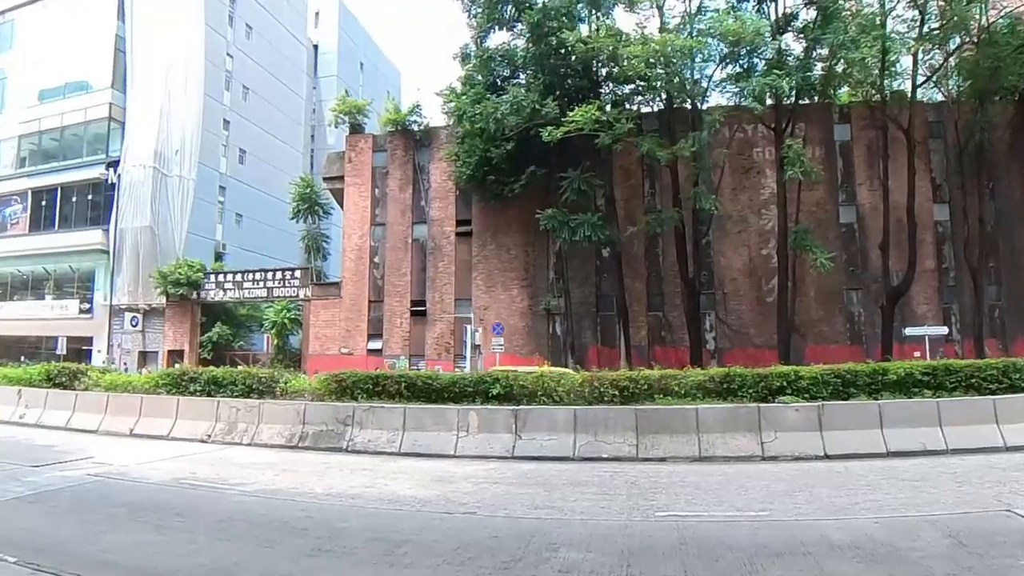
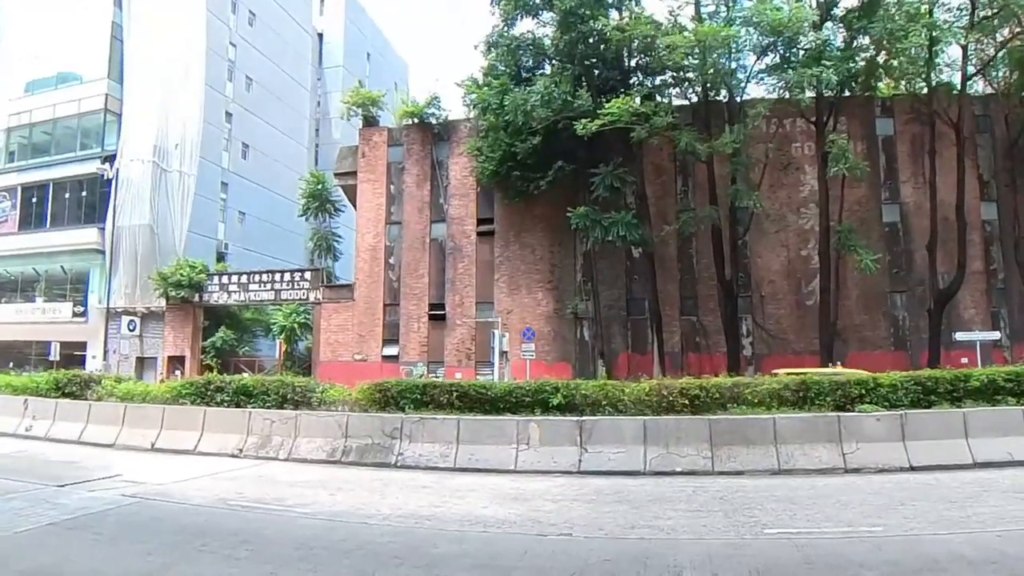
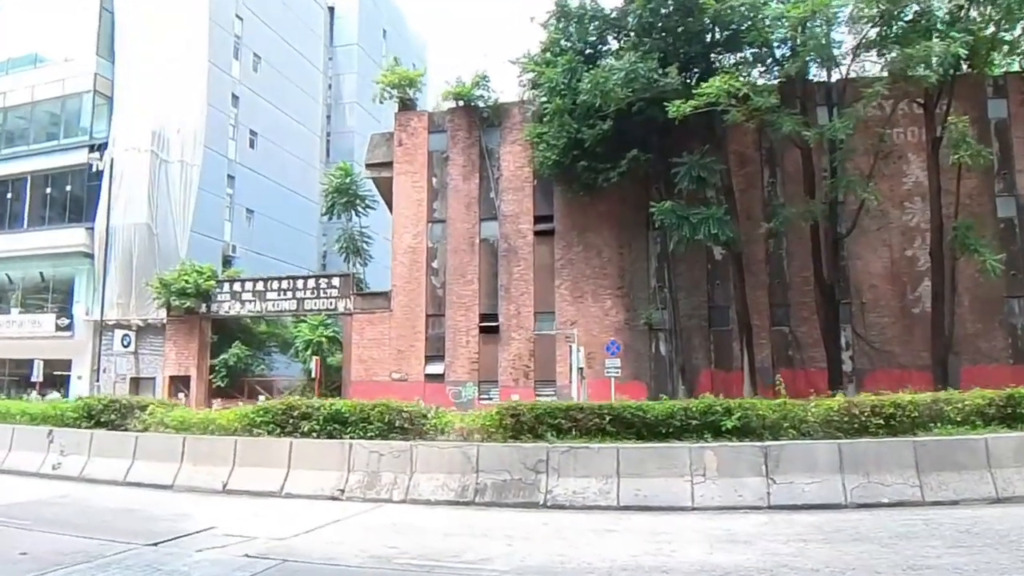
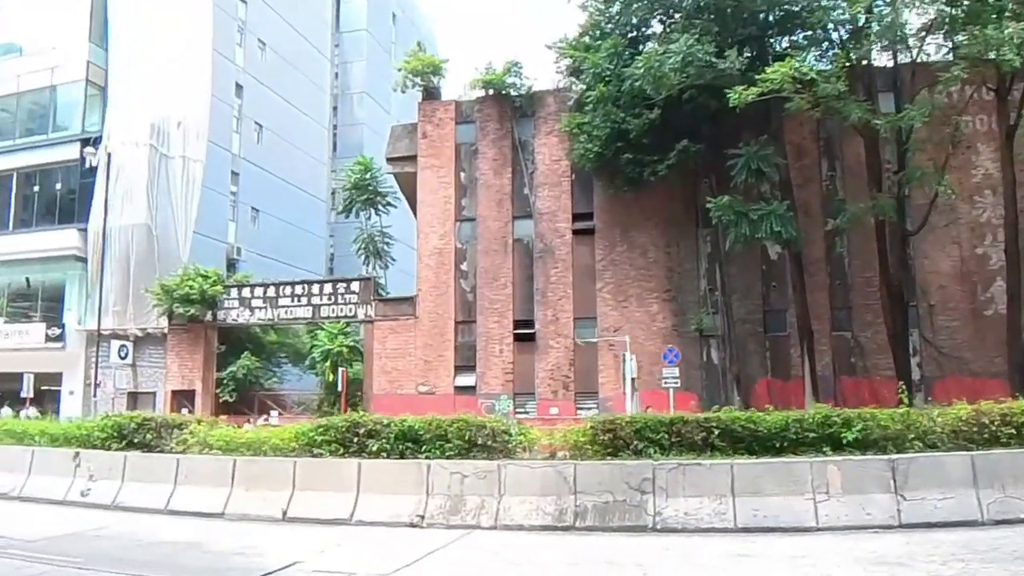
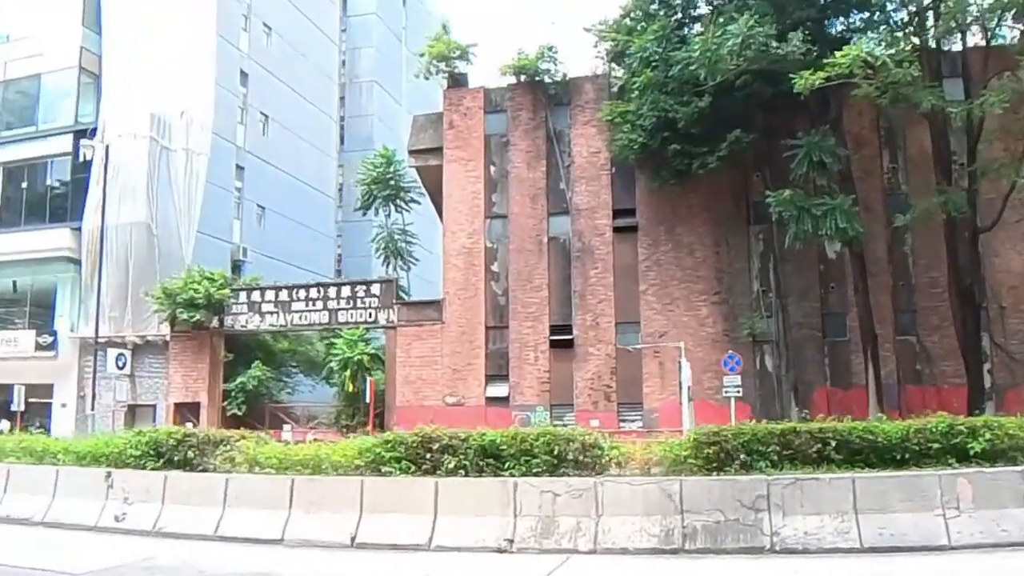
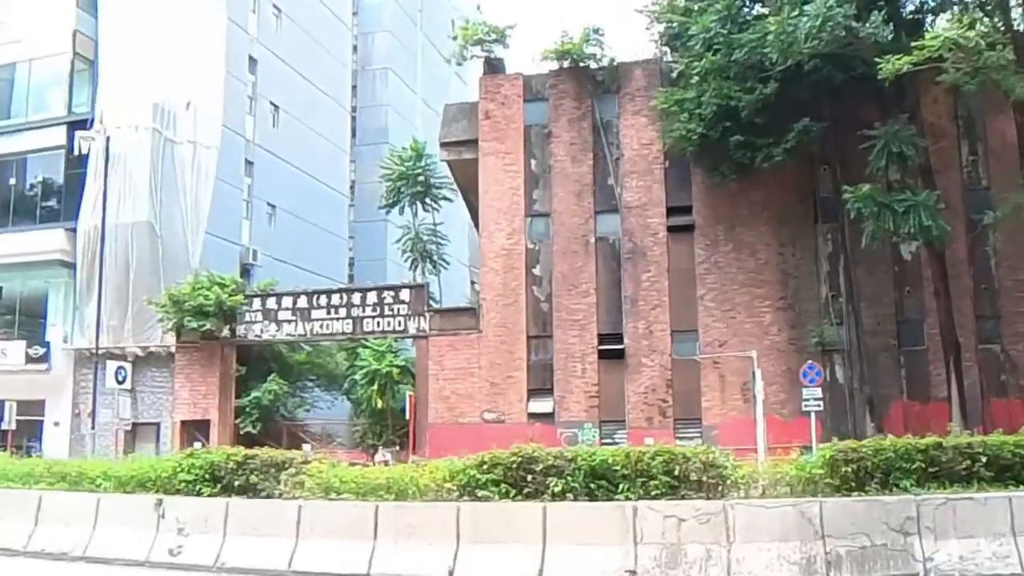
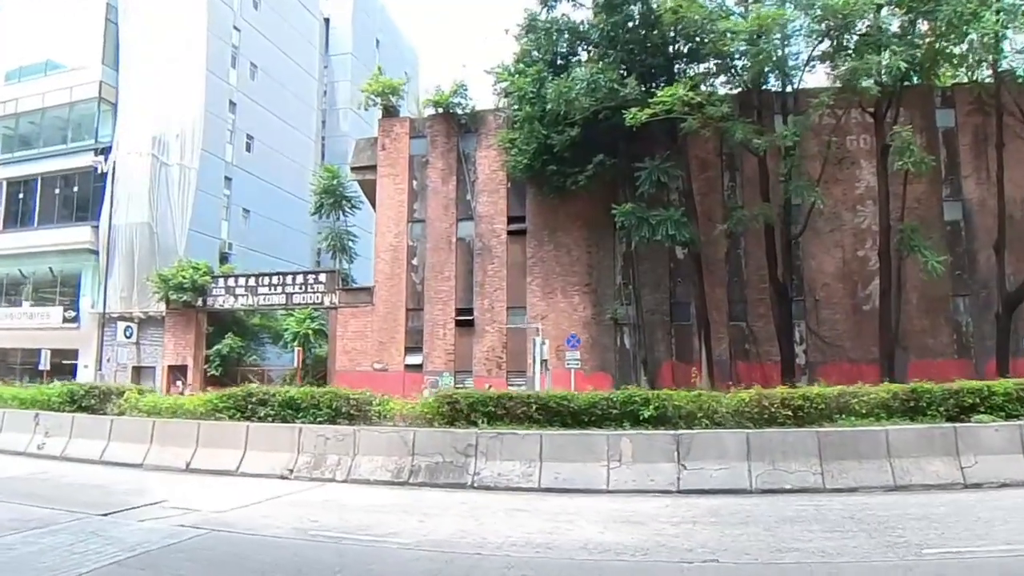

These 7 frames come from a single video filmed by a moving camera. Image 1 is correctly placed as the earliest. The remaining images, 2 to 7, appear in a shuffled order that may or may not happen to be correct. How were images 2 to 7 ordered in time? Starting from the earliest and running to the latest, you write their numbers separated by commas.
2, 7, 3, 4, 5, 6
